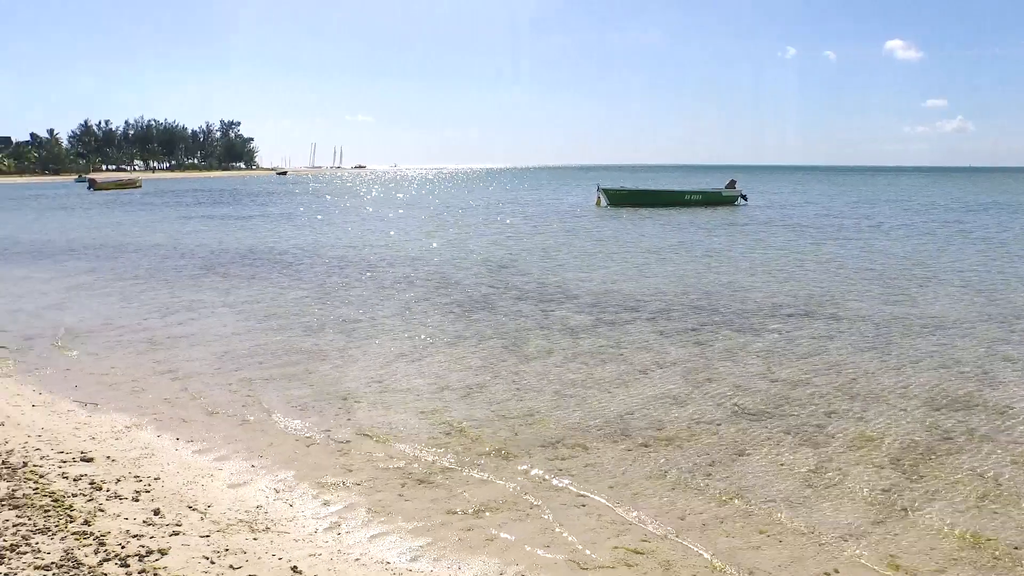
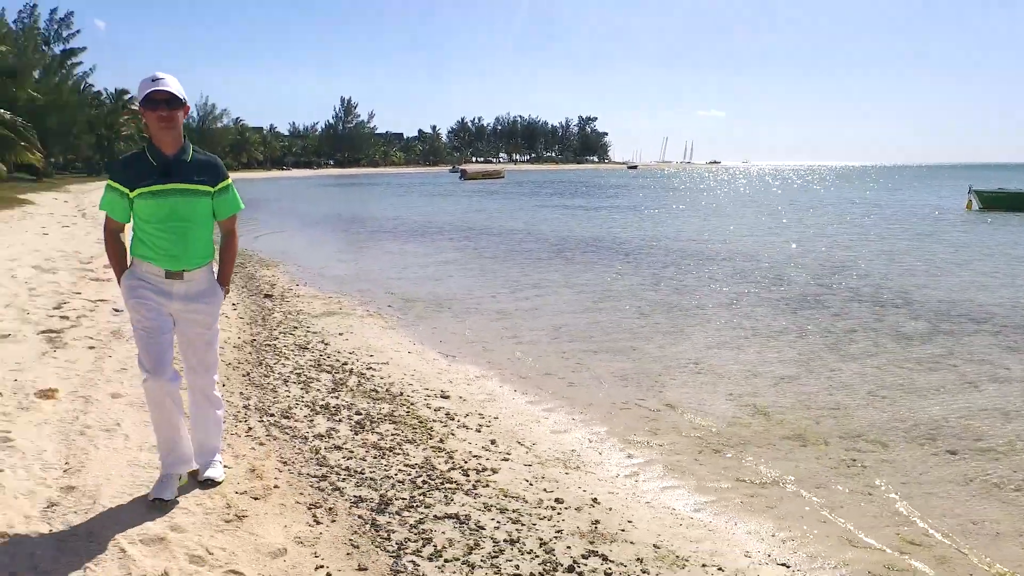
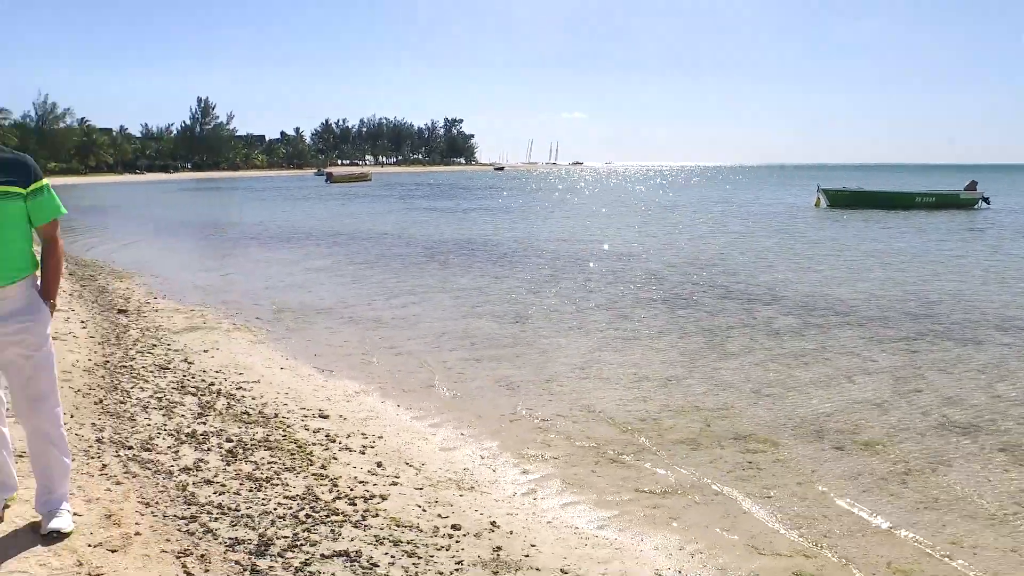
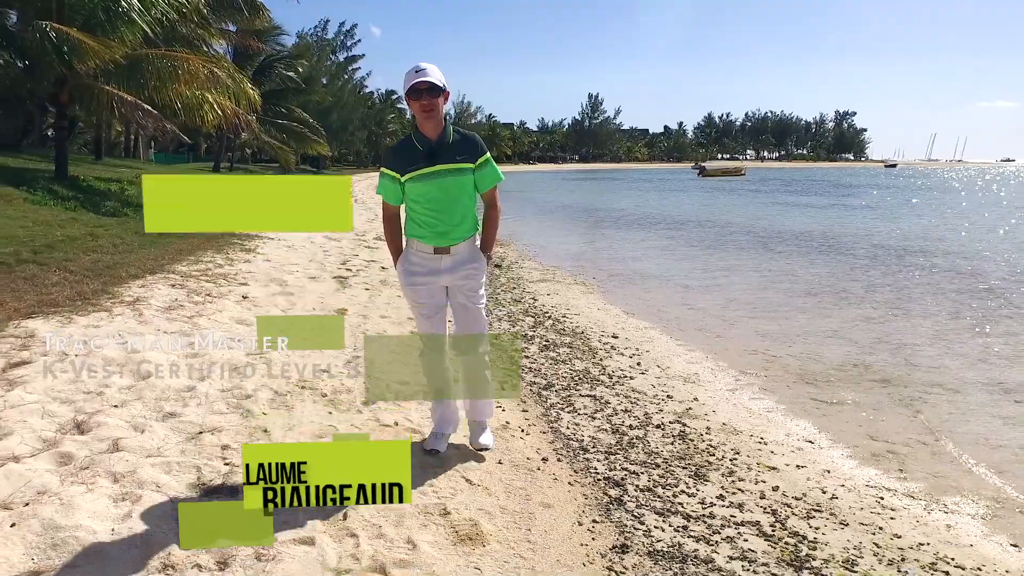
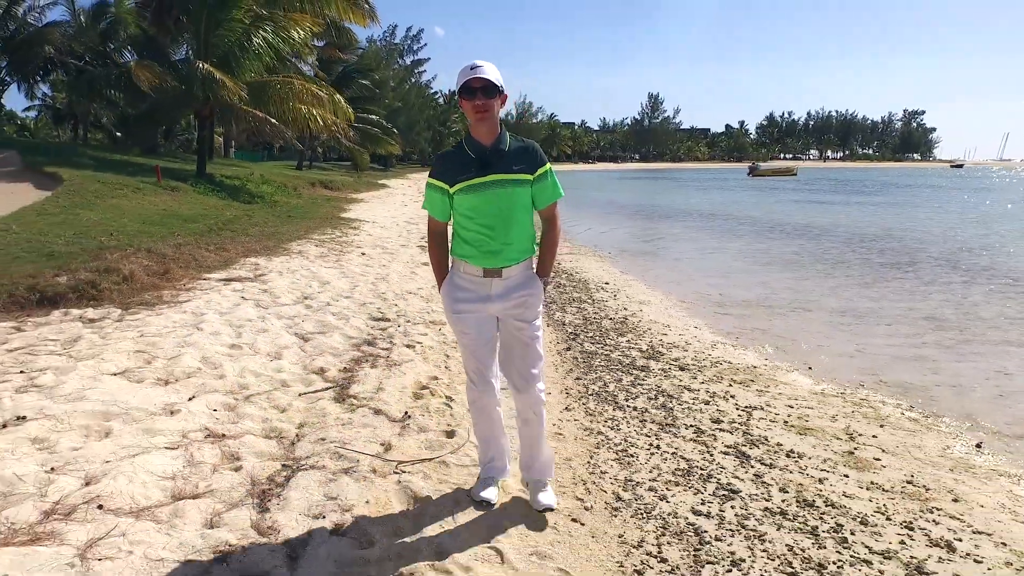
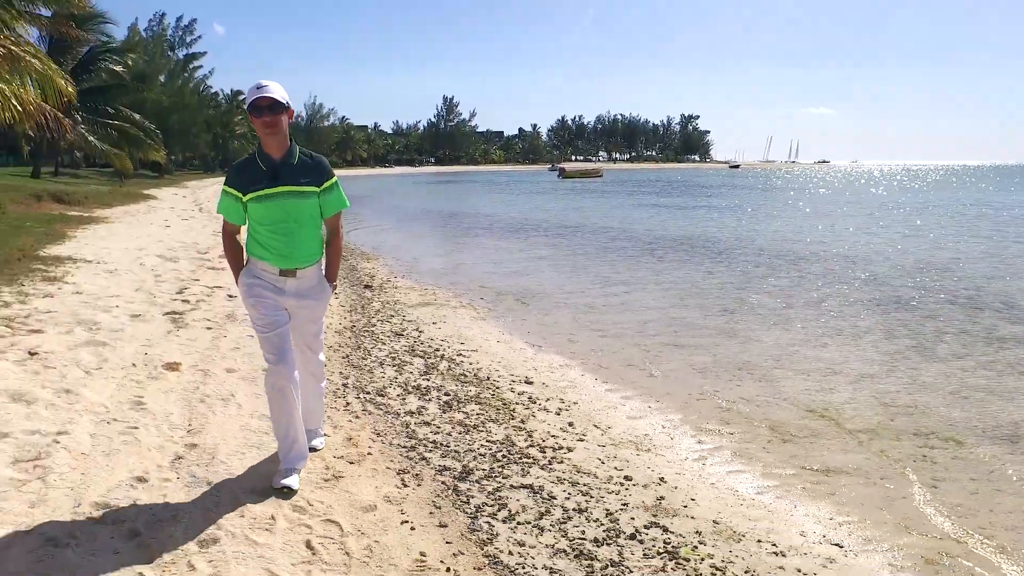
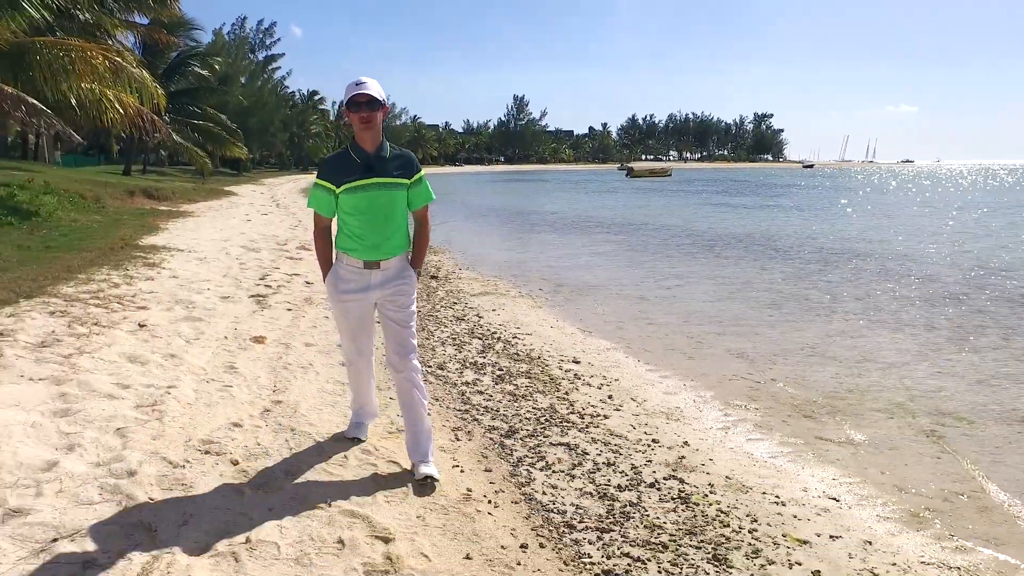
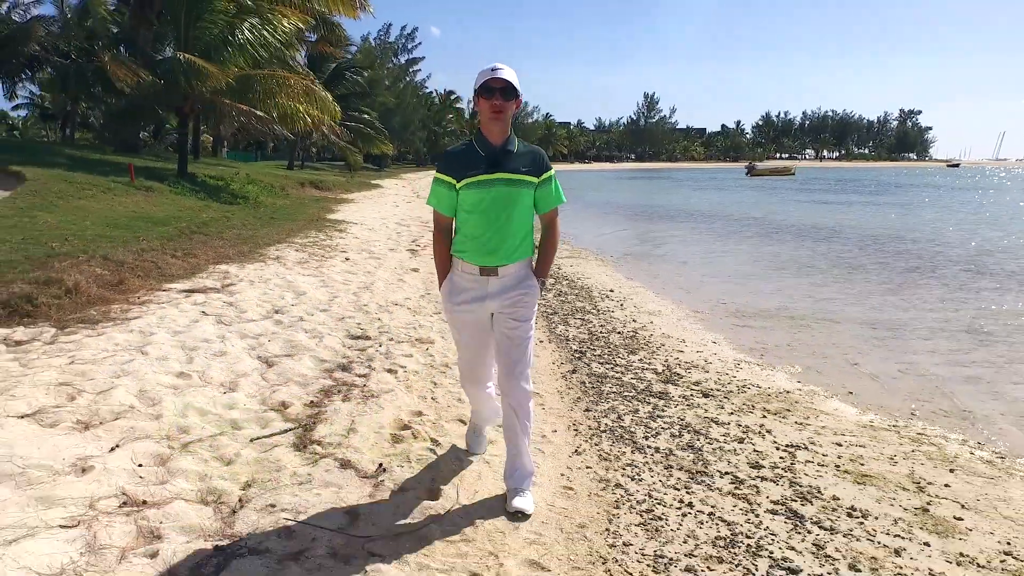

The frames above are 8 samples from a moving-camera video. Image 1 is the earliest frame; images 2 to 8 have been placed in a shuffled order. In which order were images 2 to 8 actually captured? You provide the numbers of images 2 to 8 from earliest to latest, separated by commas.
3, 2, 6, 7, 4, 8, 5
